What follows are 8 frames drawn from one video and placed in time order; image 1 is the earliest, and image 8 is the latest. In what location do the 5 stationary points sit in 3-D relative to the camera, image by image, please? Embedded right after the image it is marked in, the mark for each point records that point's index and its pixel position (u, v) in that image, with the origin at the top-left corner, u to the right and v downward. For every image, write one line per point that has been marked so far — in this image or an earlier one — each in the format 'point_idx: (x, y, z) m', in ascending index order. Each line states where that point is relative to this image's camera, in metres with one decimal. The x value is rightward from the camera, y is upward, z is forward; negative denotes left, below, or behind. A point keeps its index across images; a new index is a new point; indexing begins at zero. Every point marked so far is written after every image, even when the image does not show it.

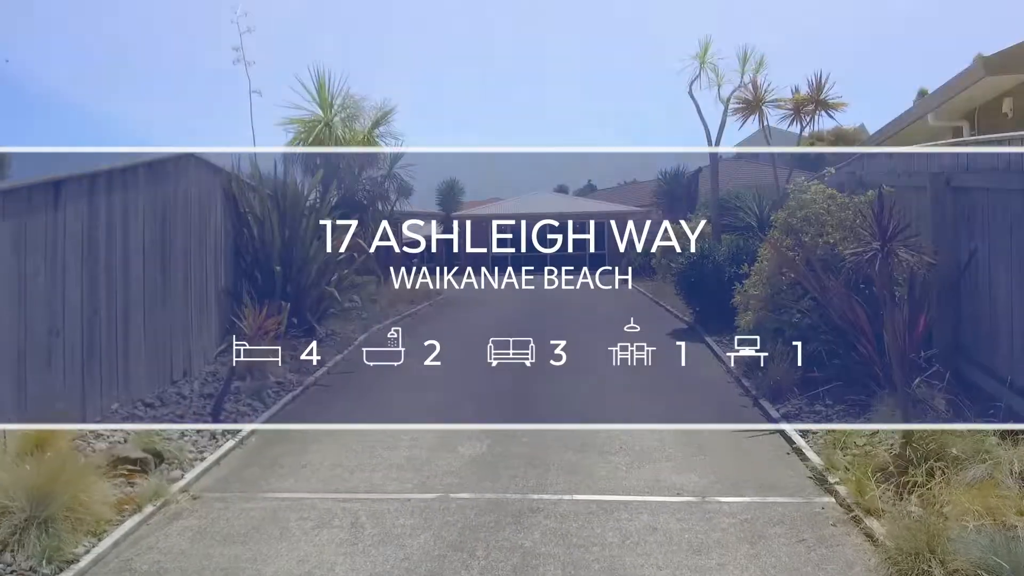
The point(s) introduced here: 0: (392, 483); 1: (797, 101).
0: (-0.7, -1.1, +6.5) m
1: (+3.3, +2.2, +13.5) m
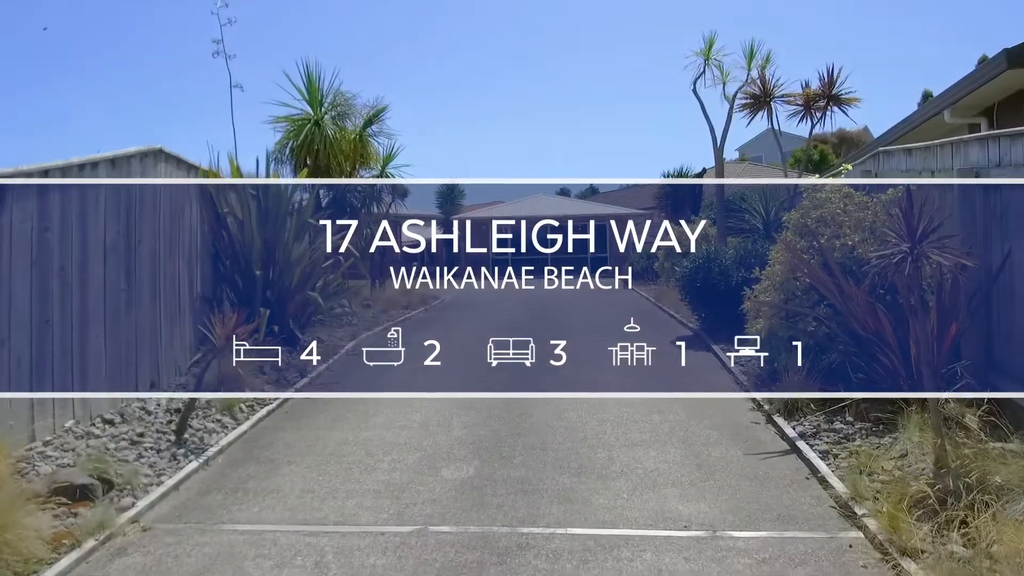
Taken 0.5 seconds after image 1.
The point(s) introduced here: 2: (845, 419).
0: (-0.7, -1.1, +5.8) m
1: (+3.3, +2.1, +12.9) m
2: (+2.1, -0.8, +7.2) m
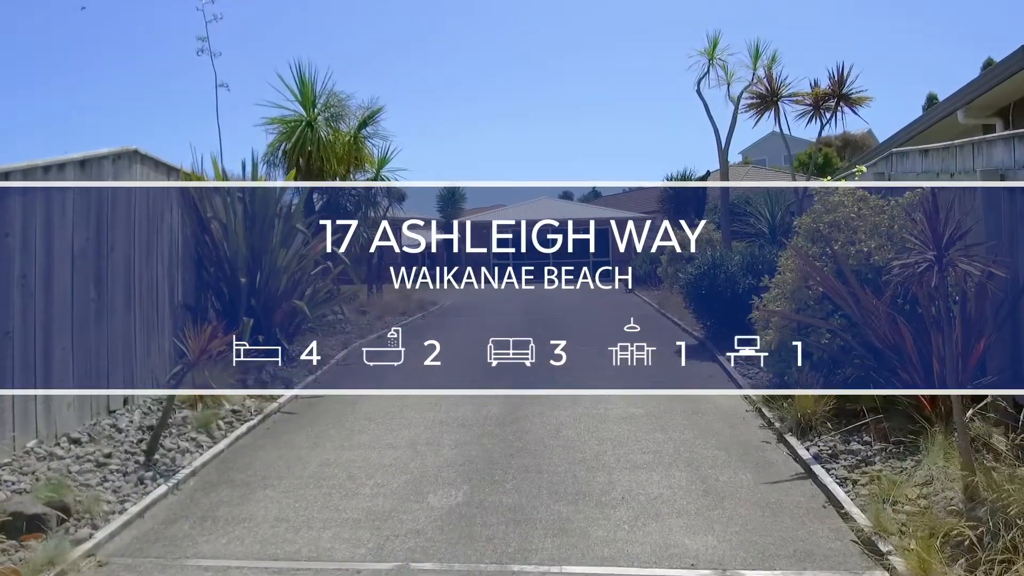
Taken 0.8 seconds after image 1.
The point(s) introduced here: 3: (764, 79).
0: (-0.8, -1.2, +5.3) m
1: (+3.2, +2.0, +12.4) m
2: (+2.0, -0.9, +6.7) m
3: (+2.8, +2.3, +12.8) m
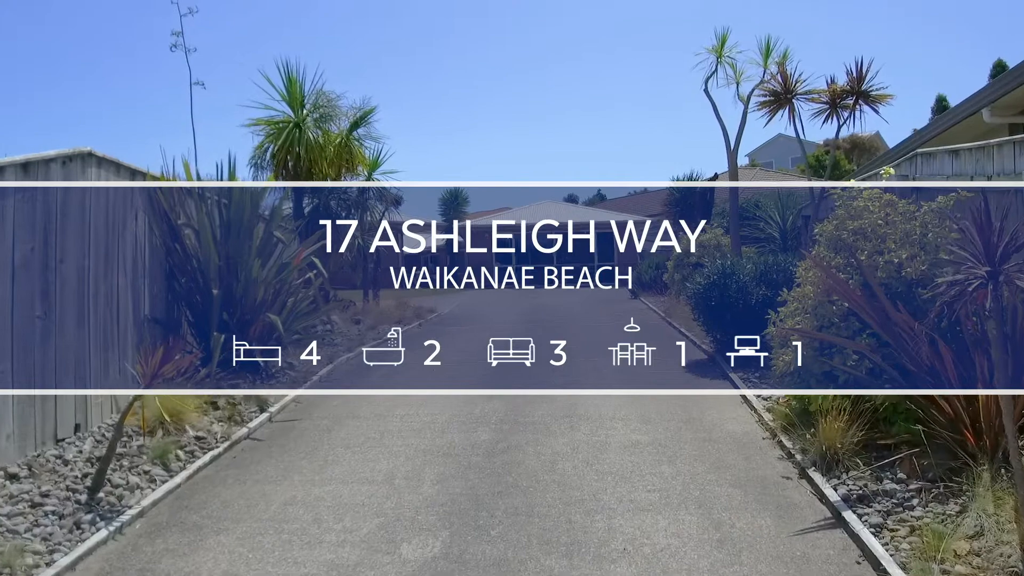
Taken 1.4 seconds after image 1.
0: (-0.9, -1.3, +4.6) m
1: (+3.2, +1.9, +11.6) m
2: (+2.0, -1.0, +5.9) m
3: (+2.7, +2.2, +12.0) m
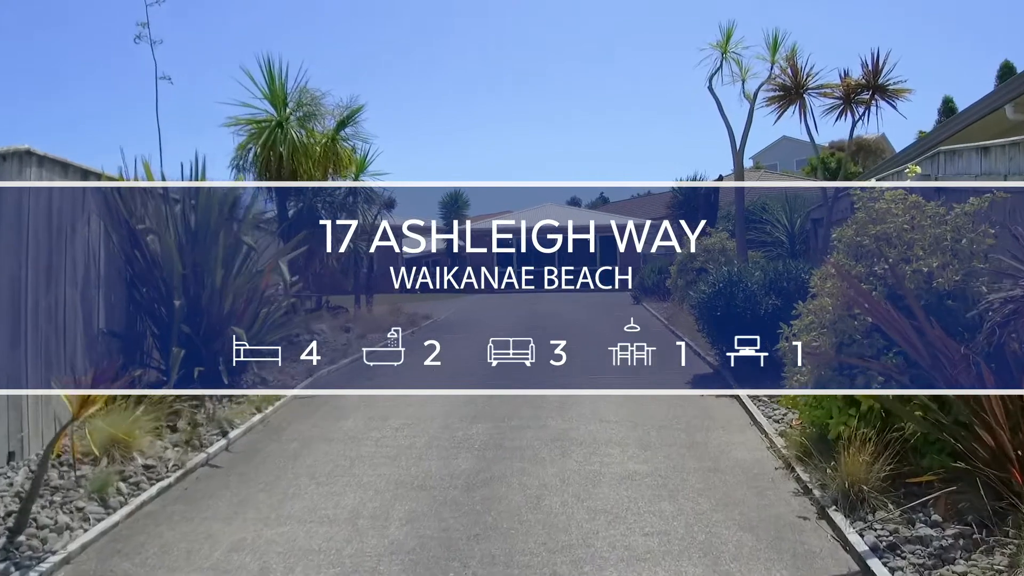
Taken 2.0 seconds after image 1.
0: (-1.0, -1.3, +3.8) m
1: (+3.1, +1.9, +10.8) m
2: (+1.9, -1.0, +5.1) m
3: (+2.7, +2.1, +11.2) m
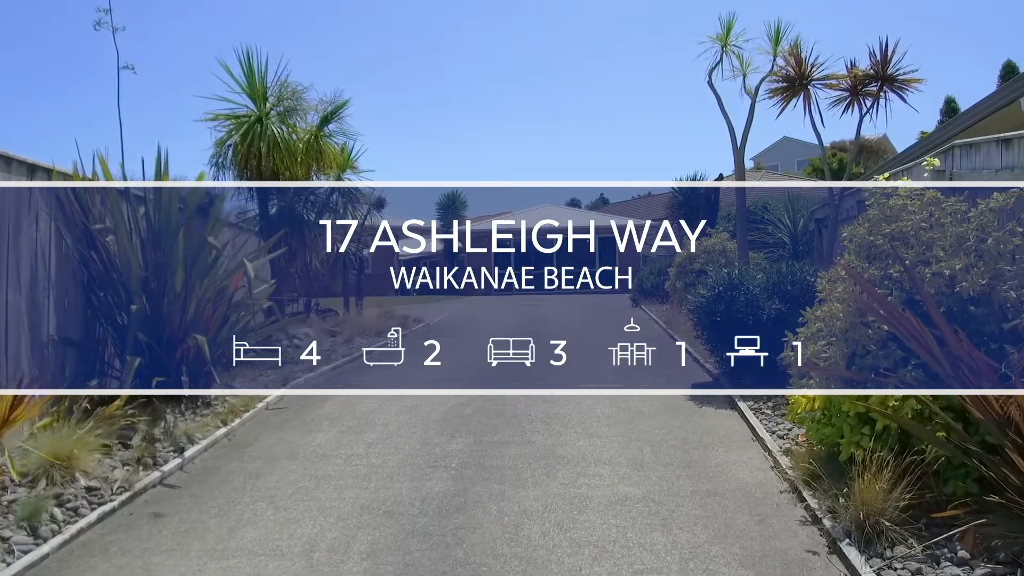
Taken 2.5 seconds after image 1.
0: (-1.1, -1.4, +3.2) m
1: (+3.0, +1.8, +10.2) m
2: (+1.7, -1.1, +4.5) m
3: (+2.5, +2.1, +10.6) m
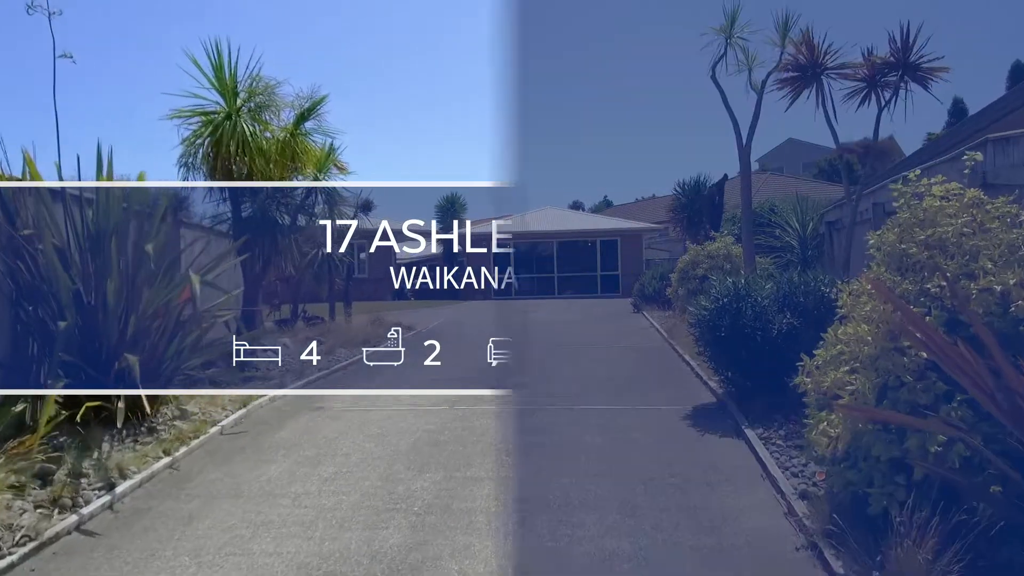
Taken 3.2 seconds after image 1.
0: (-1.2, -1.4, +2.2) m
1: (+2.9, +1.8, +9.2) m
2: (+1.6, -1.1, +3.6) m
3: (+2.4, +2.0, +9.7) m
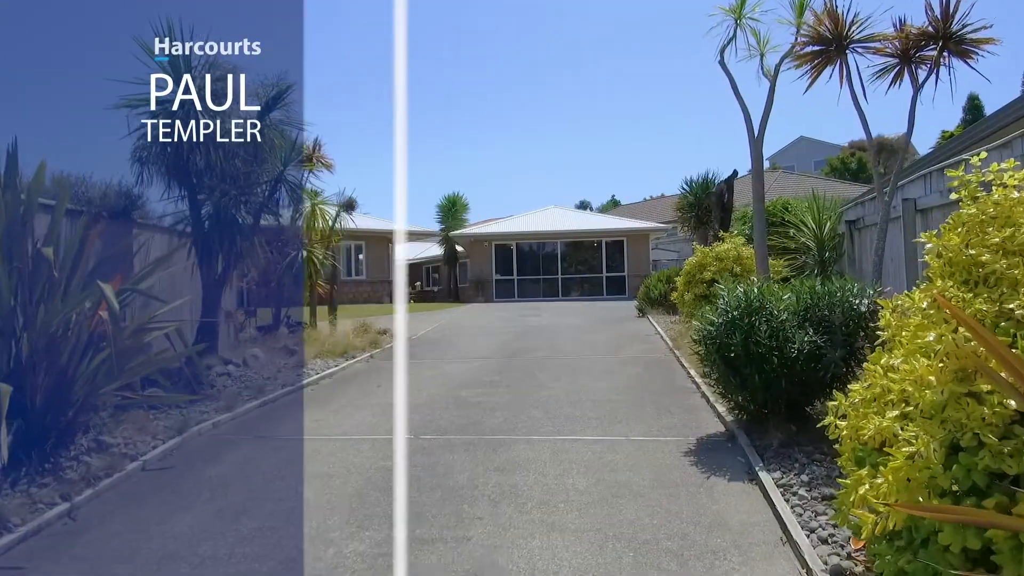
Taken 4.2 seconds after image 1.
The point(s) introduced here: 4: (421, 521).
0: (-1.5, -1.5, +1.0) m
1: (+2.7, +1.7, +7.9) m
2: (+1.4, -1.2, +2.3) m
3: (+2.2, +1.9, +8.4) m
4: (-0.4, -1.1, +5.6) m
